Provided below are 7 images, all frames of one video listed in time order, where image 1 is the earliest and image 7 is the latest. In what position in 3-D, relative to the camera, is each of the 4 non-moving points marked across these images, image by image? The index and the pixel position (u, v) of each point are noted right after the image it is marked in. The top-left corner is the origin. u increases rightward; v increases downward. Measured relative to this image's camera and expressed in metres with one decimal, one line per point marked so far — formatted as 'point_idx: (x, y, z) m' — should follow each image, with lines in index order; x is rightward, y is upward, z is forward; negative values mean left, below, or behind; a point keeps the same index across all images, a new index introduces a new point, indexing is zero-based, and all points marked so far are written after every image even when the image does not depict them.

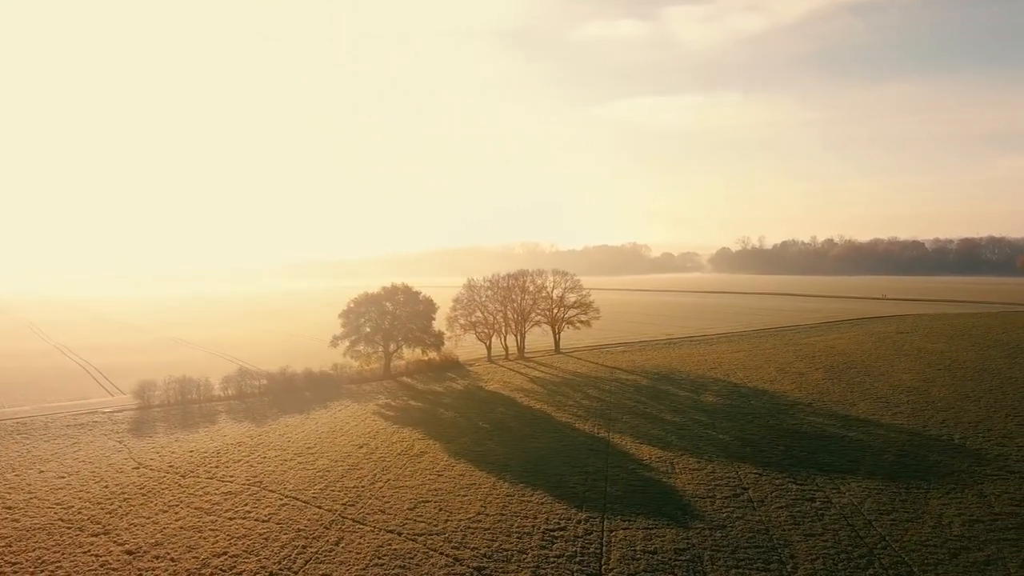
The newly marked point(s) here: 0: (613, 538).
0: (+3.6, -9.0, +18.9) m
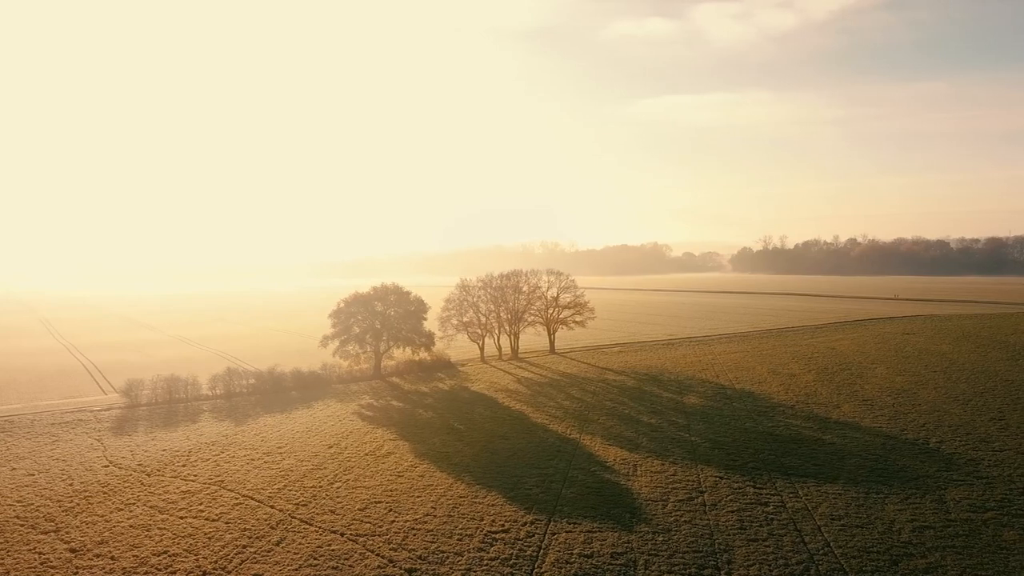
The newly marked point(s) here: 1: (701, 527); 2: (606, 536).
0: (+1.4, -9.1, +18.8) m
1: (+7.2, -9.1, +19.9) m
2: (+3.4, -9.0, +19.2) m
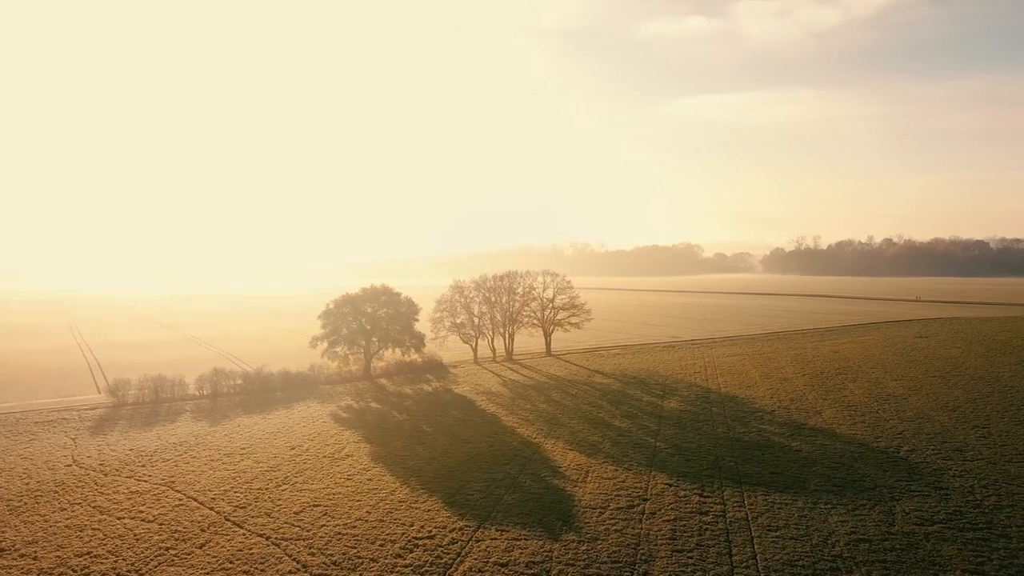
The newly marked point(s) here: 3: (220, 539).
0: (-1.4, -9.2, +18.6) m
1: (+4.4, -9.3, +19.6) m
2: (+0.6, -9.2, +18.9) m
3: (-10.9, -9.4, +19.5) m
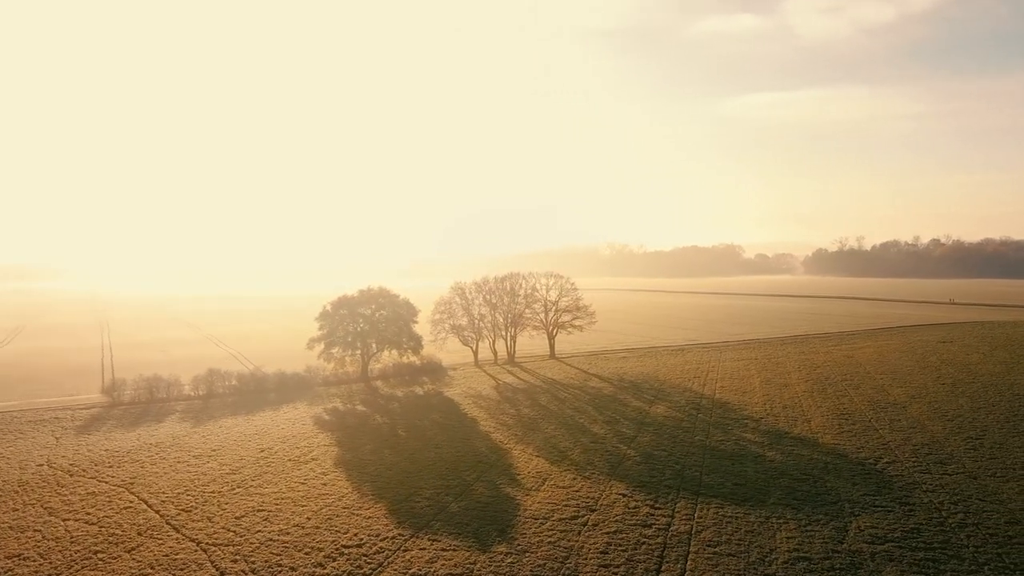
0: (-4.0, -9.4, +18.3) m
1: (+1.8, -9.5, +19.1) m
2: (-2.0, -9.4, +18.5) m
3: (-13.5, -9.5, +19.6) m
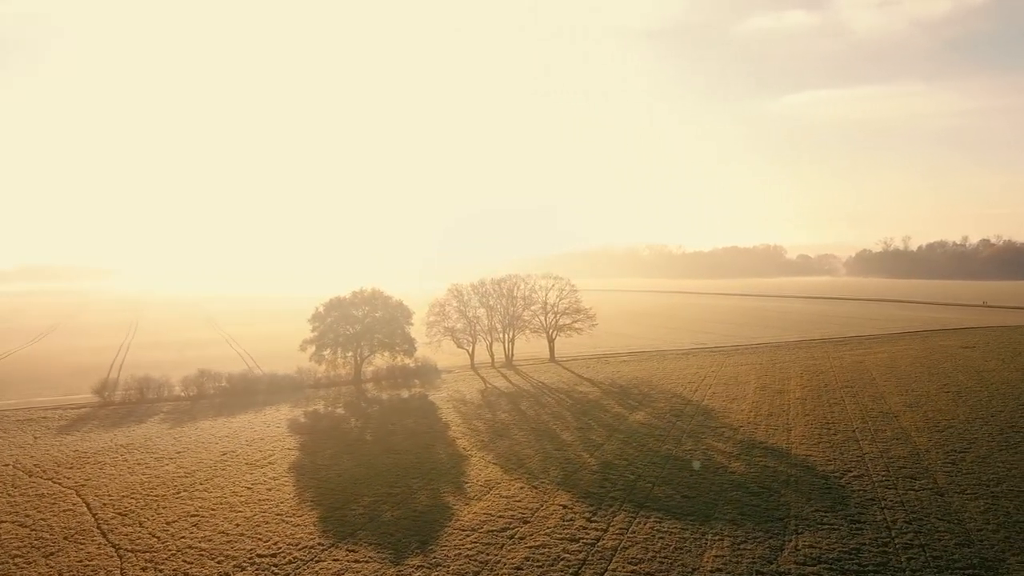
0: (-7.1, -9.7, +18.1) m
1: (-1.3, -9.8, +18.6) m
2: (-5.1, -9.7, +18.2) m
3: (-16.5, -9.8, +19.7) m
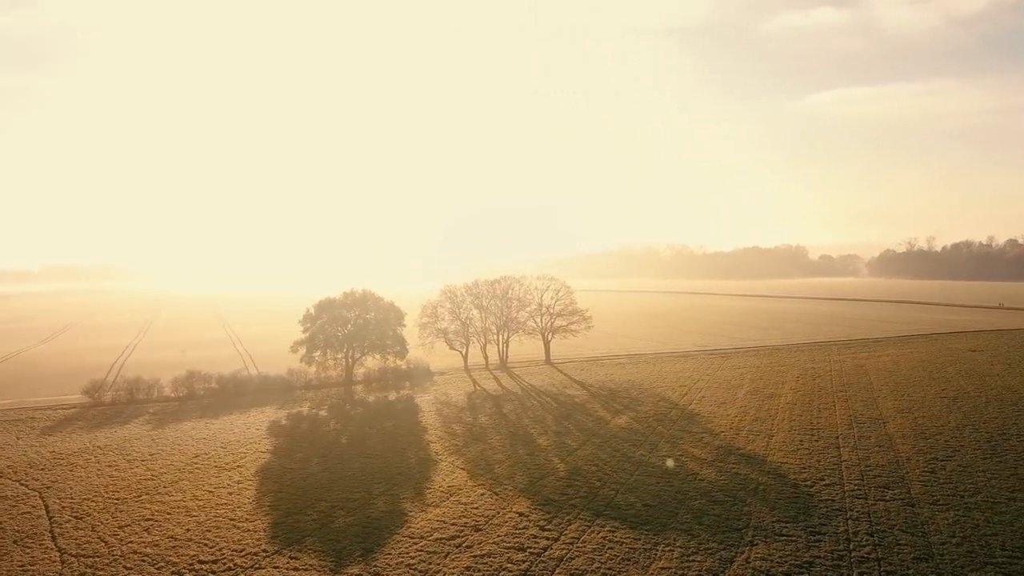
0: (-9.2, -9.9, +17.9) m
1: (-3.4, -10.0, +18.4) m
2: (-7.2, -9.9, +18.0) m
3: (-18.6, -10.0, +19.8) m
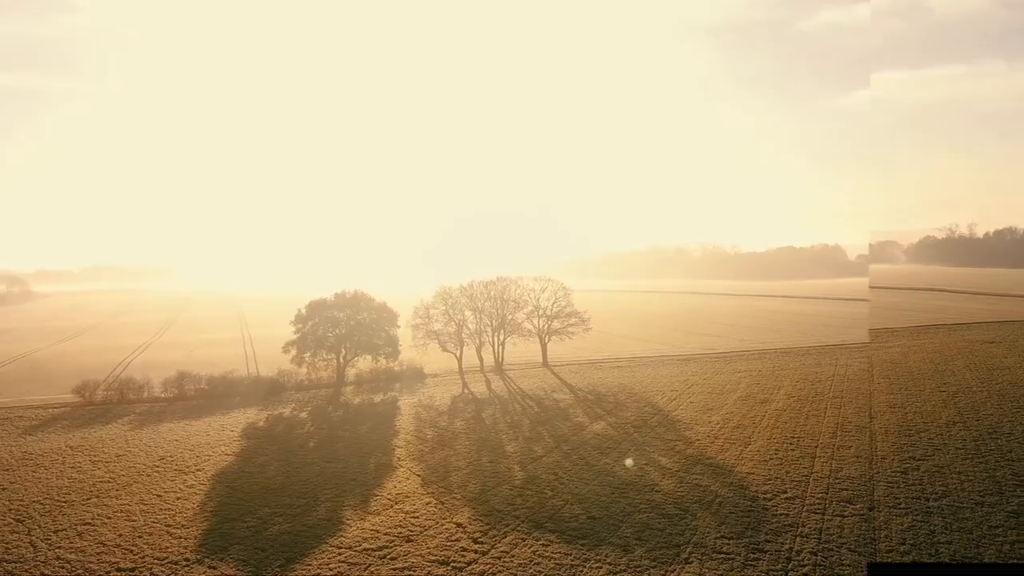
0: (-12.1, -10.1, +17.8) m
1: (-6.3, -10.2, +18.0) m
2: (-10.1, -10.1, +17.9) m
3: (-21.5, -10.2, +19.9) m
